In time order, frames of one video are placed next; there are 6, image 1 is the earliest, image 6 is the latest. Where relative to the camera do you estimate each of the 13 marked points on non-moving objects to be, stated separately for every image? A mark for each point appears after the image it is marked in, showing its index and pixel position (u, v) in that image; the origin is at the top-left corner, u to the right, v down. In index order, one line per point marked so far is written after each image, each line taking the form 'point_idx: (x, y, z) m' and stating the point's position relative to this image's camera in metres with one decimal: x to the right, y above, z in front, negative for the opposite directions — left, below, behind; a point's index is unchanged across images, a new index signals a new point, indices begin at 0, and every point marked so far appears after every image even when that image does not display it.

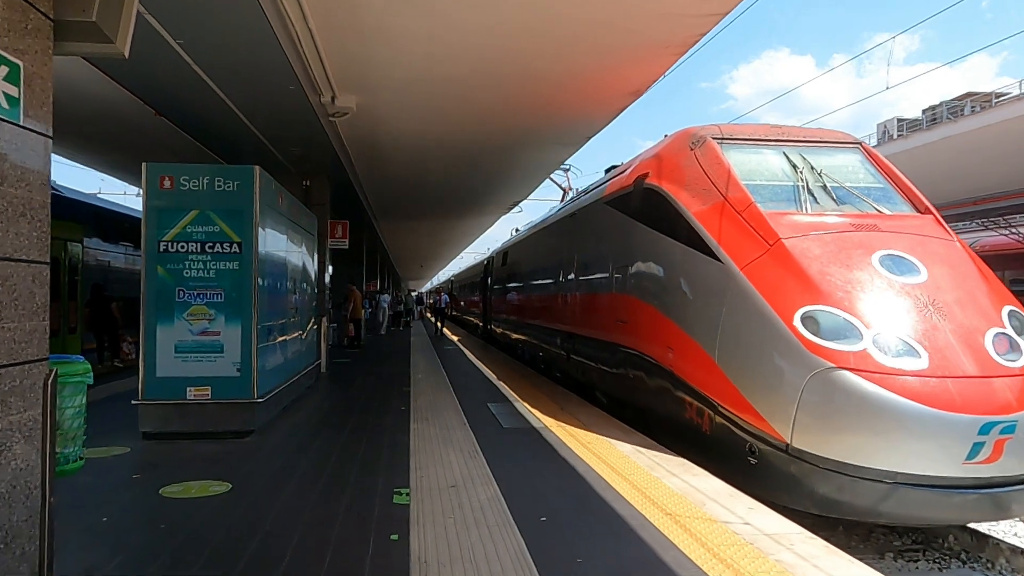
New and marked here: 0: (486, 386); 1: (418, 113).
0: (-0.3, -1.2, +9.5) m
1: (-1.2, +2.2, +9.7) m
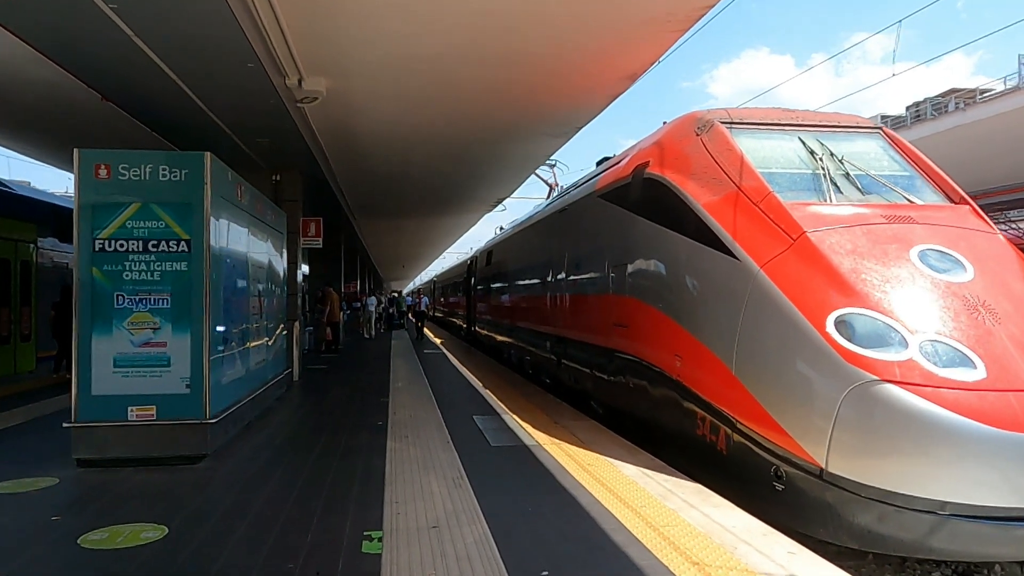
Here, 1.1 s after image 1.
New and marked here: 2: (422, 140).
0: (-0.5, -1.3, +8.8) m
1: (-1.4, +2.2, +9.0) m
2: (-1.3, +2.1, +10.9) m
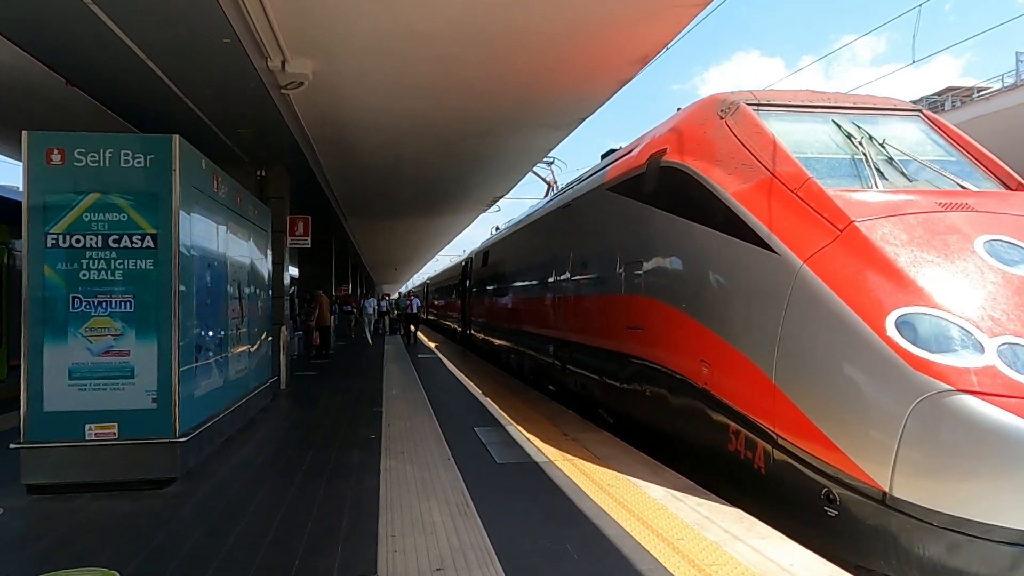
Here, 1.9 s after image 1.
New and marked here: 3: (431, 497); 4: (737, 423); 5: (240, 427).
0: (-0.5, -1.3, +8.2) m
1: (-1.4, +2.2, +8.4) m
2: (-1.3, +2.1, +10.3) m
3: (-0.5, -1.2, +4.5) m
4: (+1.4, -0.9, +4.8) m
5: (-2.4, -1.2, +6.7) m
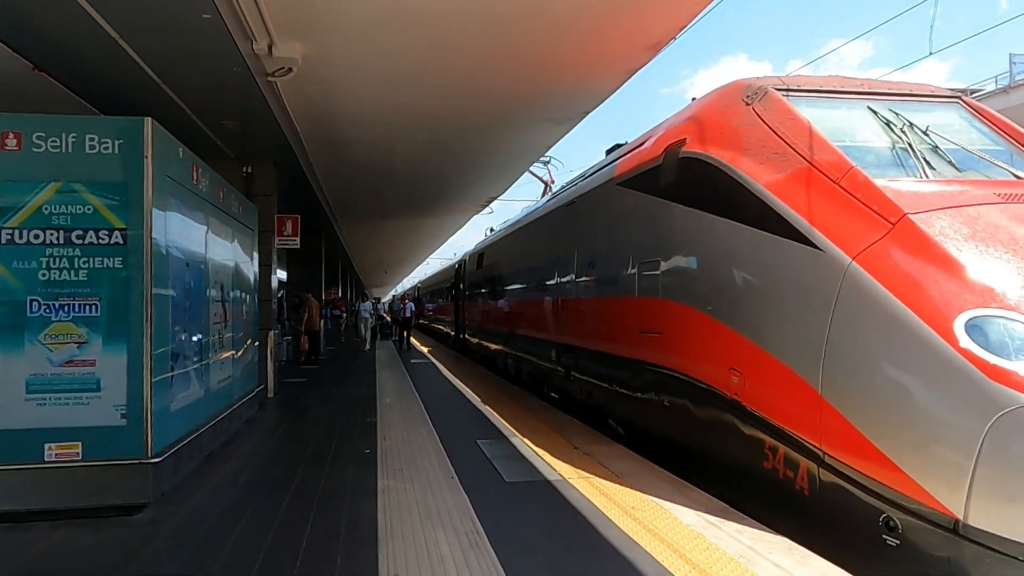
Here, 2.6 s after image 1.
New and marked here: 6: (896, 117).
0: (-0.4, -1.3, +7.7) m
1: (-1.4, +2.2, +7.9) m
2: (-1.3, +2.1, +9.9) m
3: (-0.4, -1.2, +4.0) m
4: (+1.5, -0.9, +4.3) m
5: (-2.3, -1.2, +6.2) m
6: (+2.6, +1.2, +5.2) m
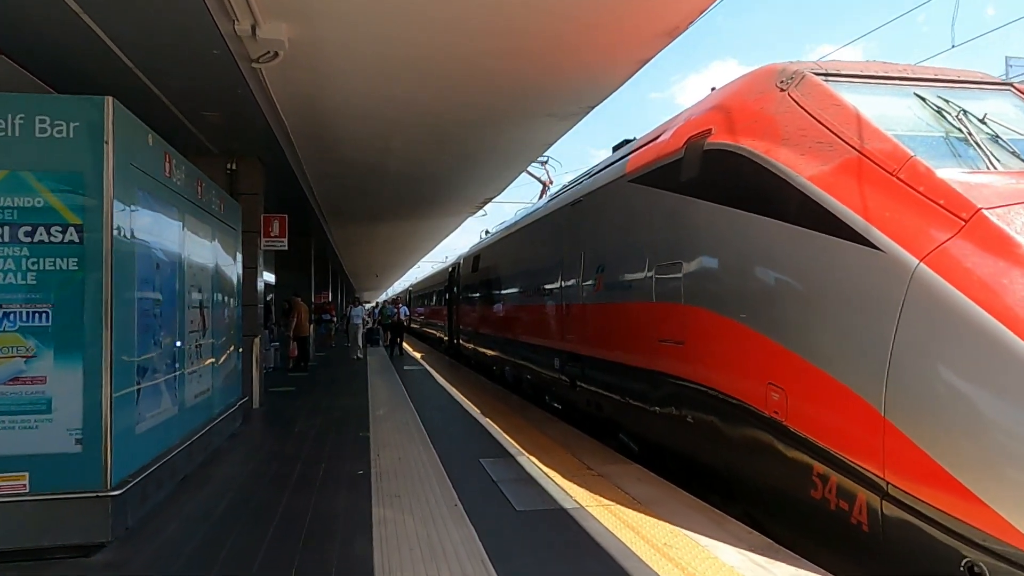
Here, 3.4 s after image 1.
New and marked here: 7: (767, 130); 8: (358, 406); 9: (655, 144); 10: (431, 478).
0: (-0.4, -1.3, +7.1) m
1: (-1.3, +2.1, +7.4) m
2: (-1.3, +2.0, +9.3) m
3: (-0.3, -1.3, +3.5) m
4: (+1.6, -0.9, +3.8) m
5: (-2.3, -1.3, +5.6) m
6: (+2.7, +1.1, +4.7) m
7: (+1.5, +1.0, +4.7) m
8: (-1.8, -1.4, +9.0) m
9: (+1.2, +1.2, +6.4) m
10: (-0.6, -1.3, +5.2) m
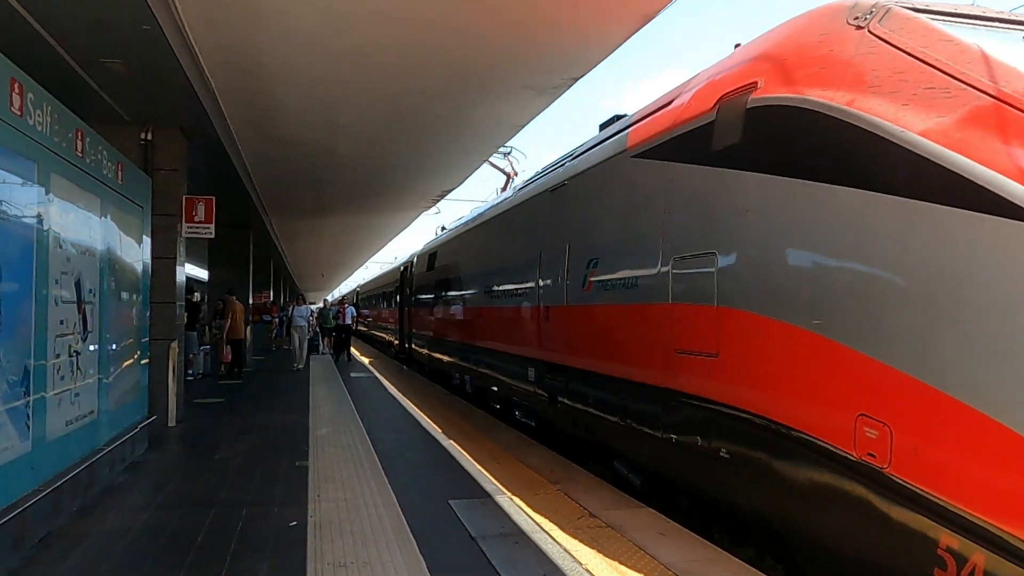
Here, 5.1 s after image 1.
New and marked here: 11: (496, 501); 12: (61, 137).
0: (-0.6, -1.3, +5.9) m
1: (-1.5, +2.2, +6.1) m
2: (-1.6, +2.1, +8.0) m
3: (-0.3, -1.2, +2.2) m
4: (+1.6, -0.9, +2.7) m
5: (-2.4, -1.2, +4.2) m
6: (+2.6, +1.1, +3.6) m
7: (+1.5, +1.0, +3.5) m
8: (-2.2, -1.4, +7.6) m
9: (+1.1, +1.2, +5.3) m
10: (-0.6, -1.3, +3.9) m
11: (-0.1, -1.3, +4.6) m
12: (-2.3, +0.8, +3.9) m
